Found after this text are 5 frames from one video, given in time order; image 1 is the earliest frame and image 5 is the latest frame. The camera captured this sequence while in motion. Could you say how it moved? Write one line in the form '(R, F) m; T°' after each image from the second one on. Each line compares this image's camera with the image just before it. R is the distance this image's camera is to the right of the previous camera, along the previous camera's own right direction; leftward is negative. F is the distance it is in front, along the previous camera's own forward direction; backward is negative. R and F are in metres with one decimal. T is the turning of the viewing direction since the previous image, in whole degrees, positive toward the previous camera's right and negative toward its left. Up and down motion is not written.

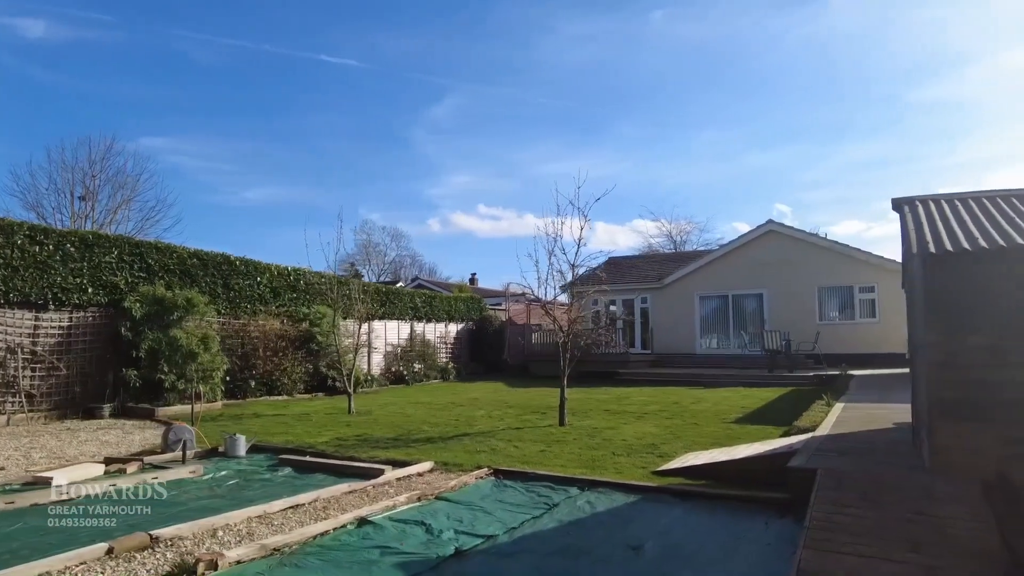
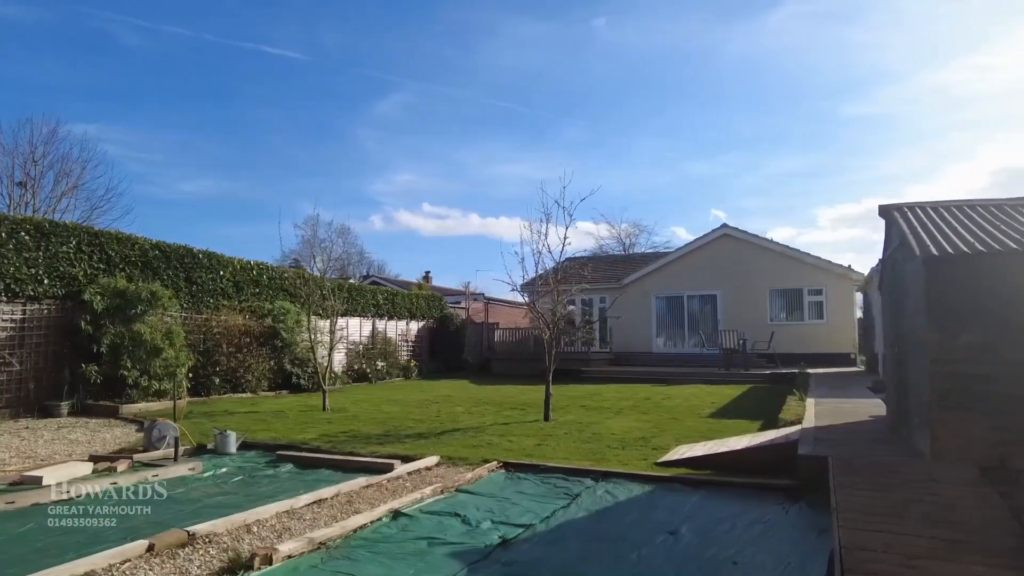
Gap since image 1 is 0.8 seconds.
(-0.8, 0.0) m; +5°
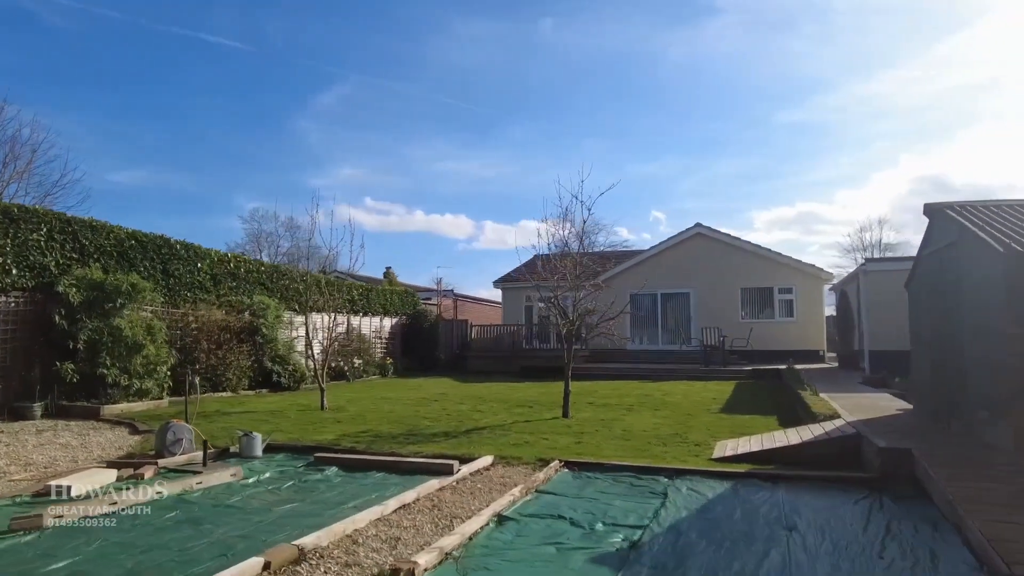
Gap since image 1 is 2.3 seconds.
(-1.3, +0.4) m; +5°
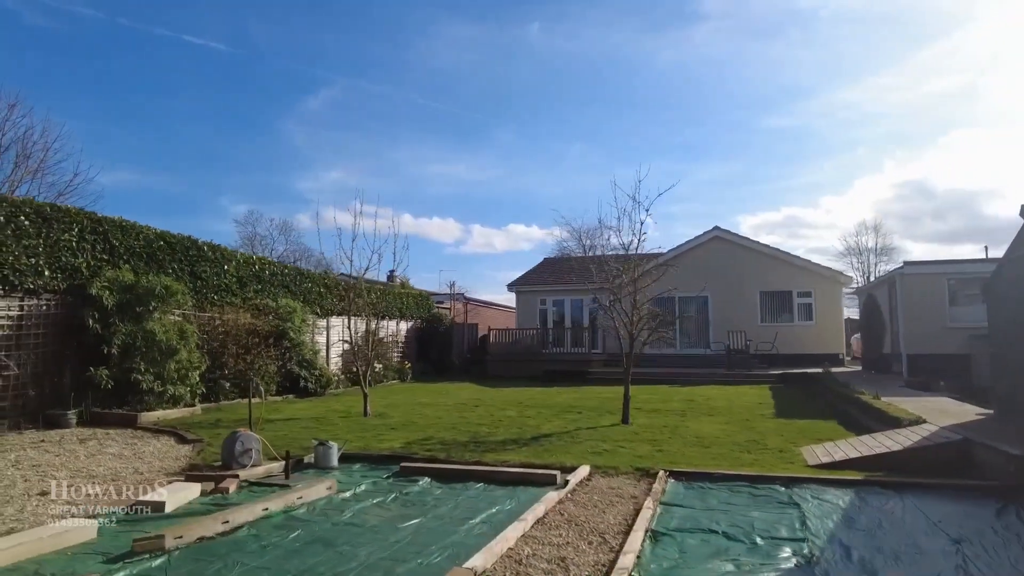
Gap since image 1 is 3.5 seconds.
(-1.2, +0.3) m; +1°
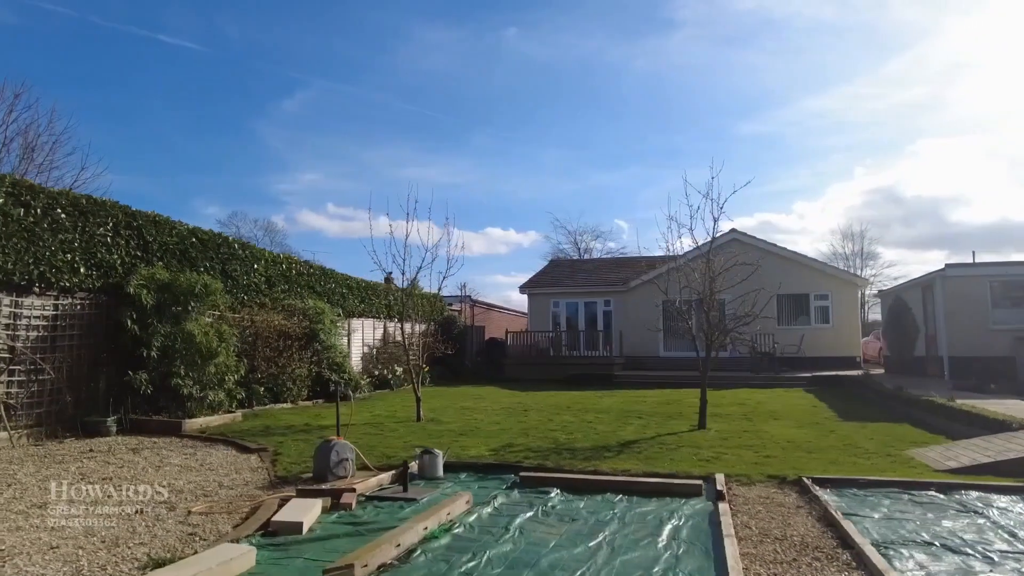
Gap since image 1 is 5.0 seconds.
(-1.6, +0.5) m; +2°
